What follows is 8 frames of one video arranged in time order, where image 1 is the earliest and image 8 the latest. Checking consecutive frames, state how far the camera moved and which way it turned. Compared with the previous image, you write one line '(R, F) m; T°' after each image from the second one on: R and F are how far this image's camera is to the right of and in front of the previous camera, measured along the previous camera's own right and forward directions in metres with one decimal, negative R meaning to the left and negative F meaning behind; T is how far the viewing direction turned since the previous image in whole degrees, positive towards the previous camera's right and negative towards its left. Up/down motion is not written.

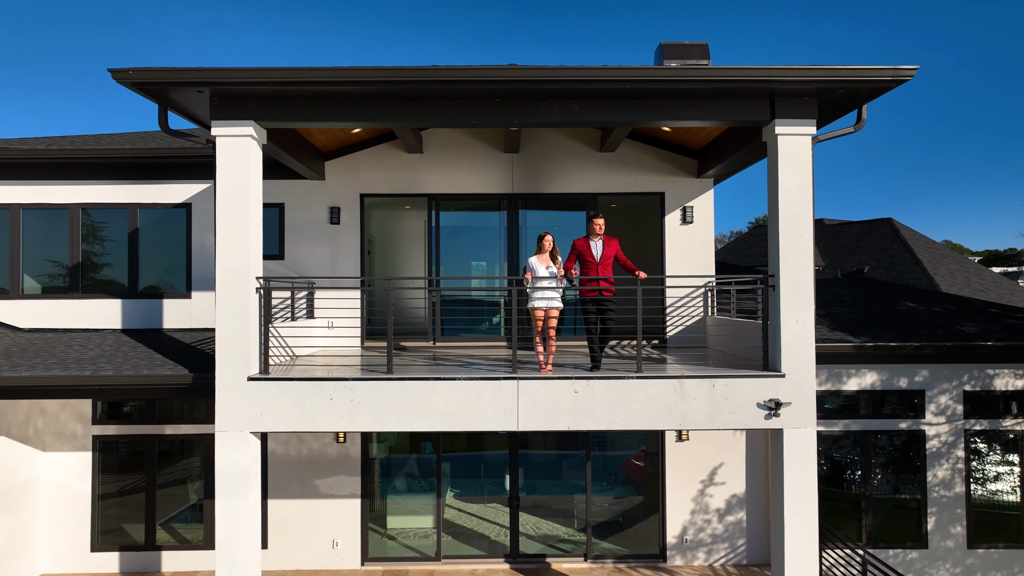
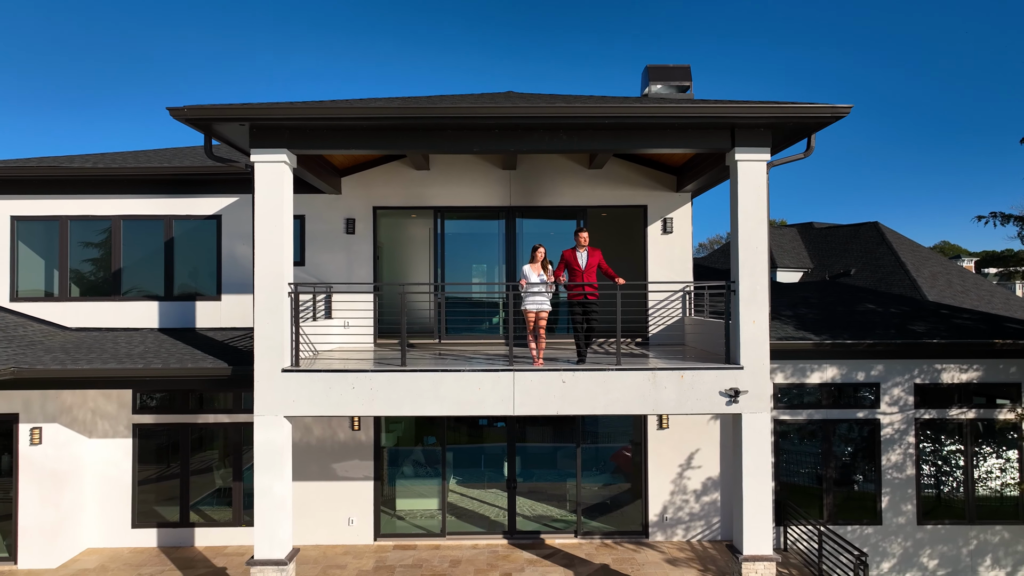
(0.0, -0.9) m; 0°
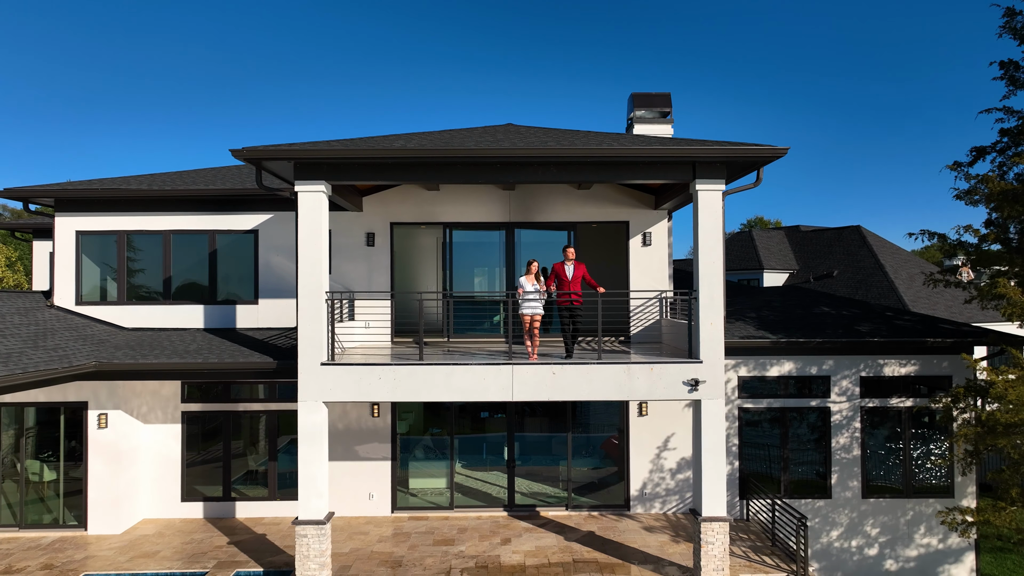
(0.0, -1.3) m; 0°
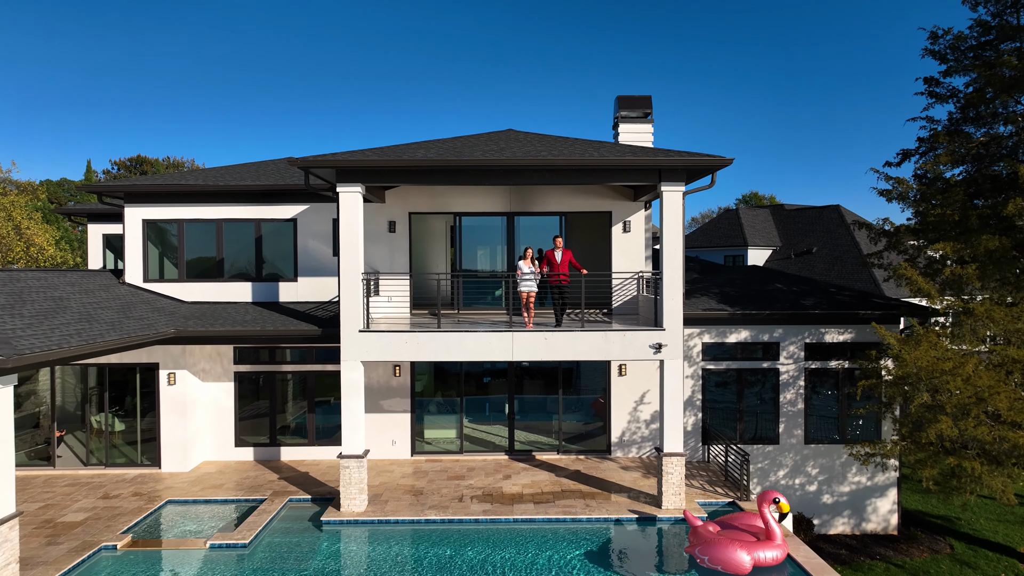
(0.0, -1.8) m; 0°
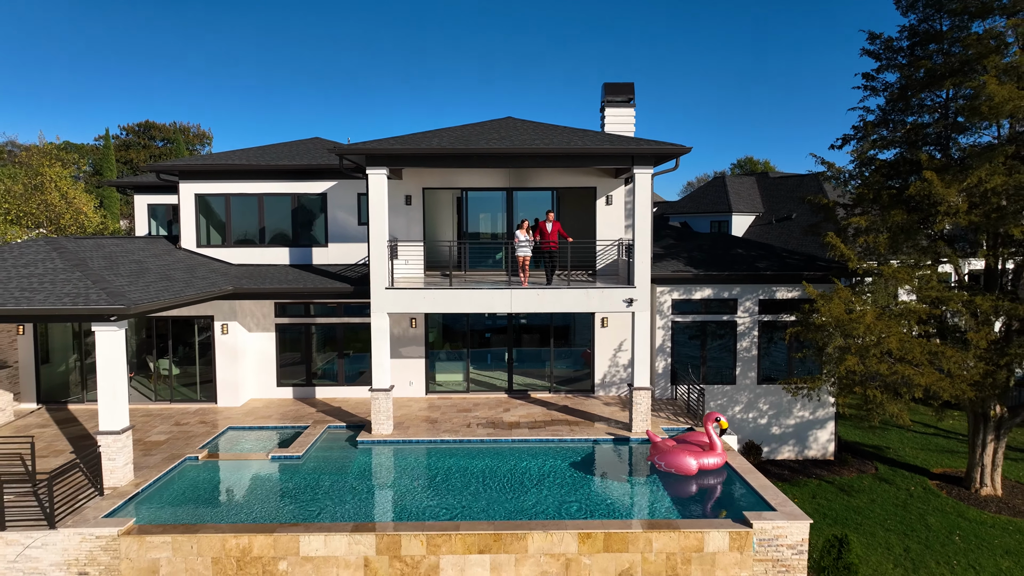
(0.0, -2.1) m; 0°
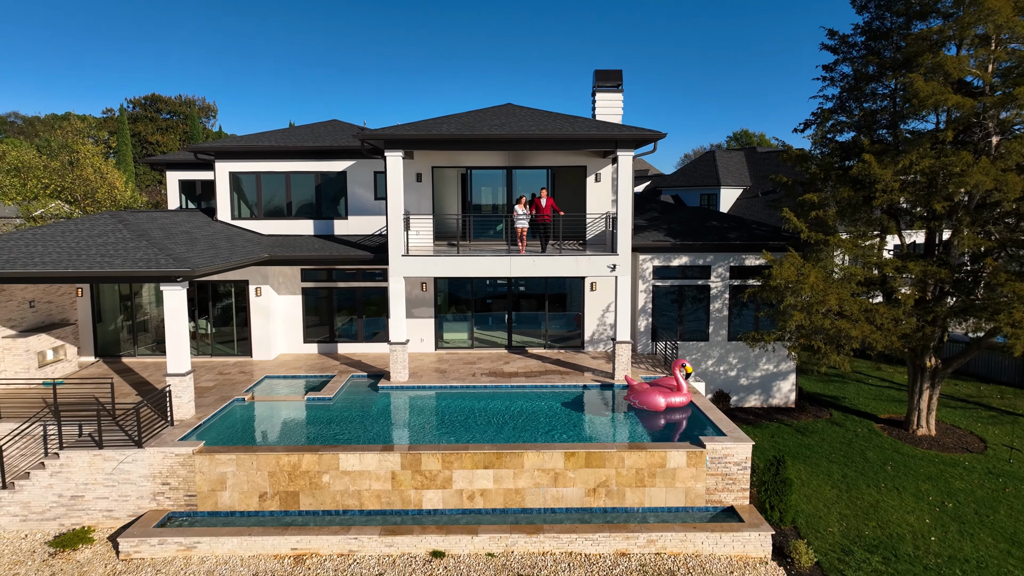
(0.0, -1.8) m; 0°
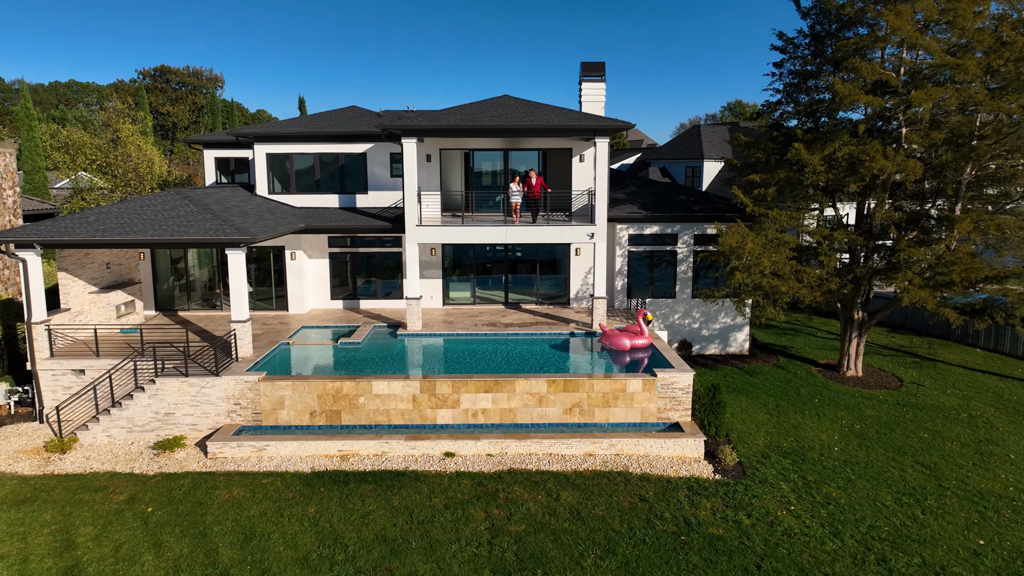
(+0.1, -2.7) m; 0°
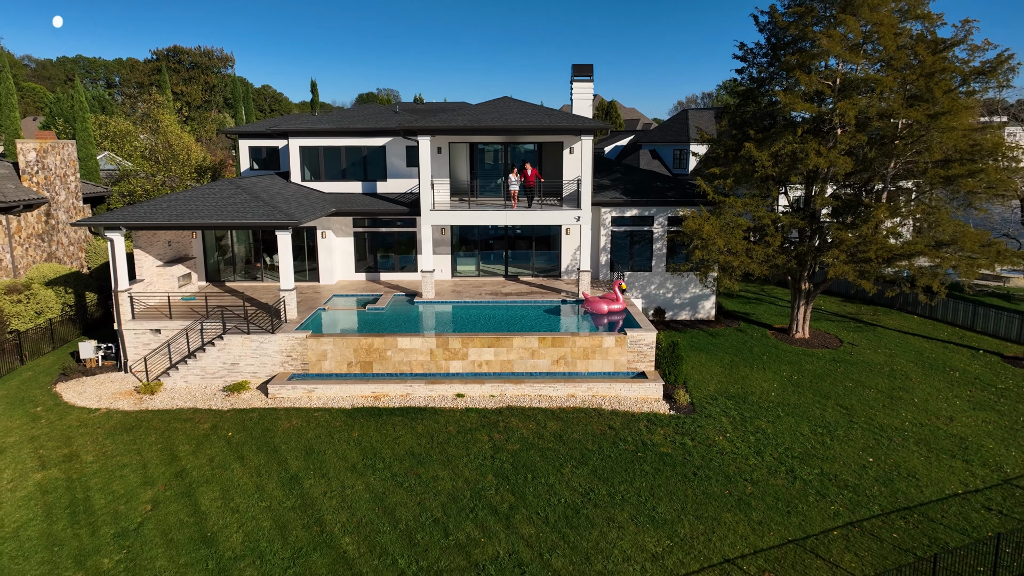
(+0.1, -3.0) m; 0°
